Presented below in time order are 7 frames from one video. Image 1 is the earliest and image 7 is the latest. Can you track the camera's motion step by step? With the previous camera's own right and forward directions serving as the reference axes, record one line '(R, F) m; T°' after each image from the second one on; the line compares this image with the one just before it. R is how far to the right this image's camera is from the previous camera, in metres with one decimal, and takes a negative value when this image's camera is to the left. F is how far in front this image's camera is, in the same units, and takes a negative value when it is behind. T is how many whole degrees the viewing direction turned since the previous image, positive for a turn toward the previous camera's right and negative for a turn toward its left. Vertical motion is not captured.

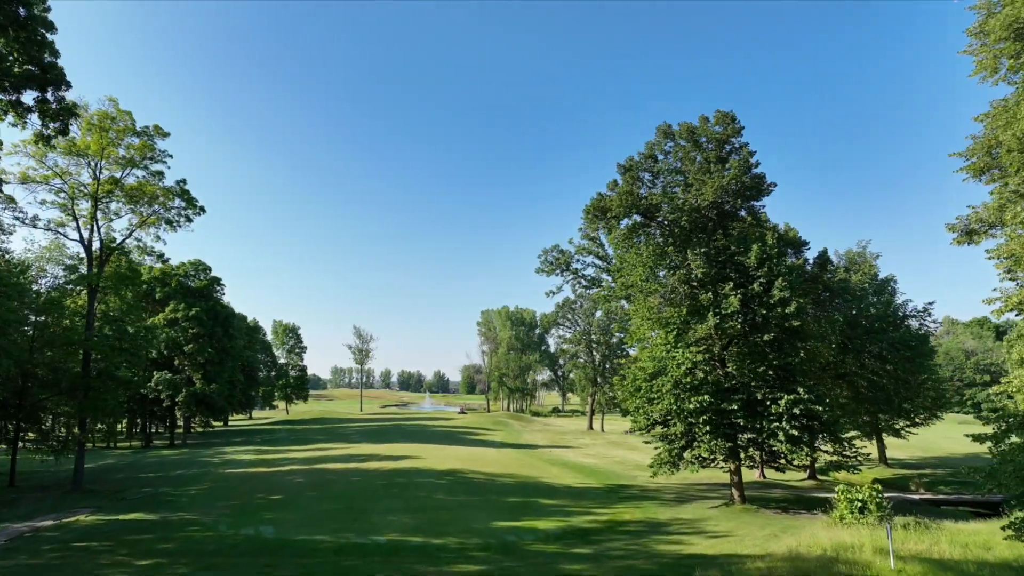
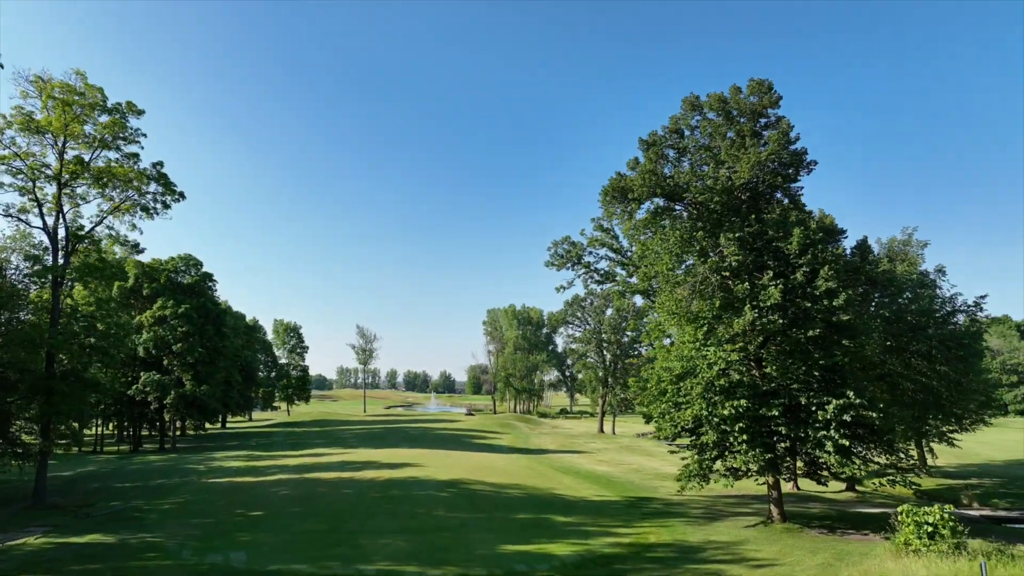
(-0.1, +2.1) m; -1°
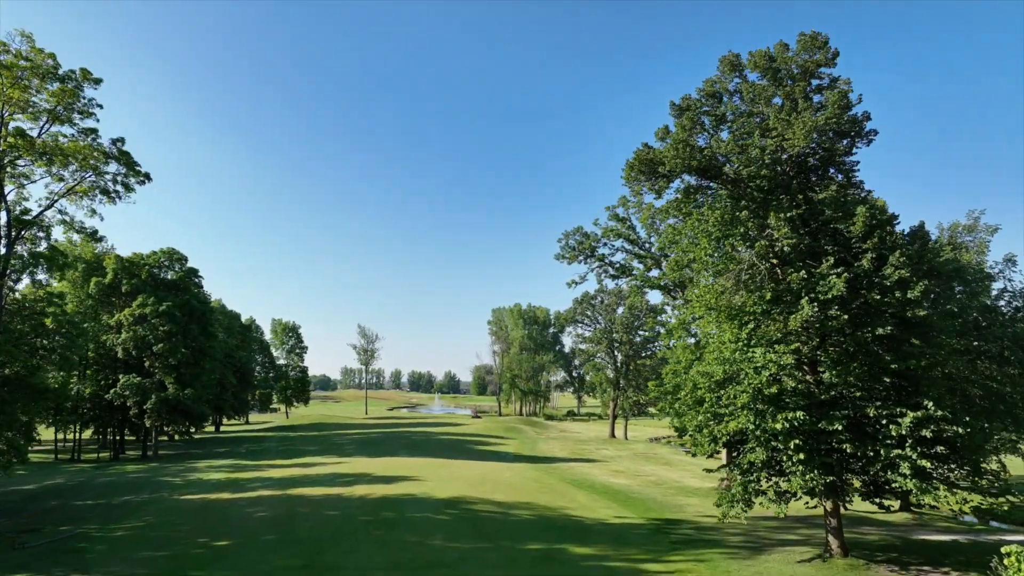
(-0.1, +2.5) m; -1°
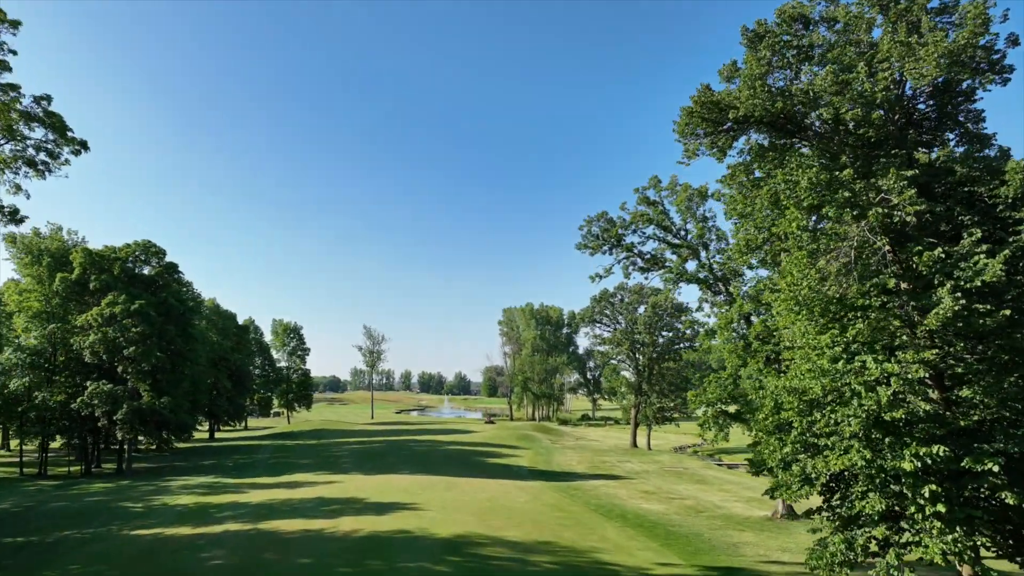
(-0.2, +3.6) m; -1°
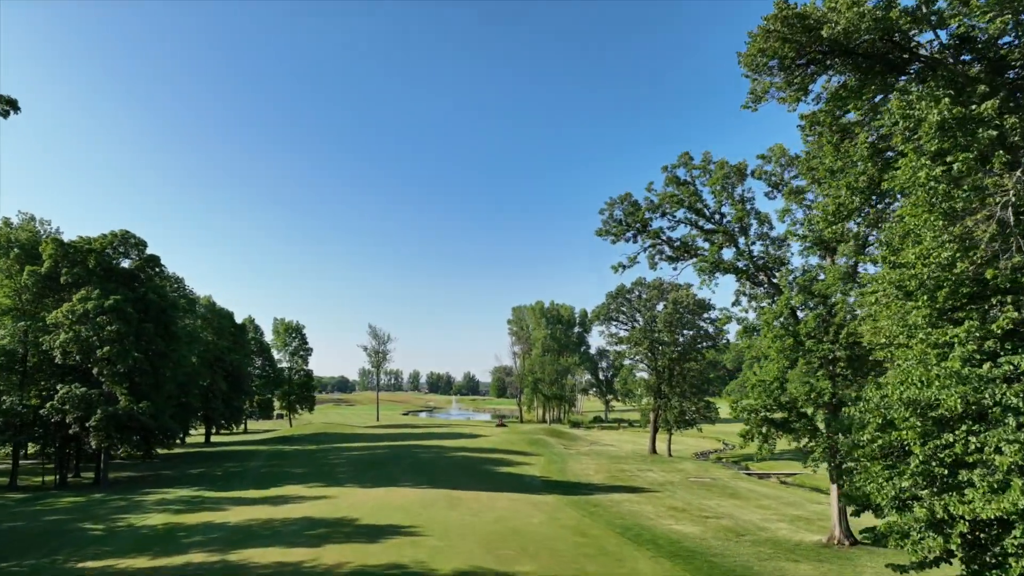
(-0.1, +2.7) m; -1°
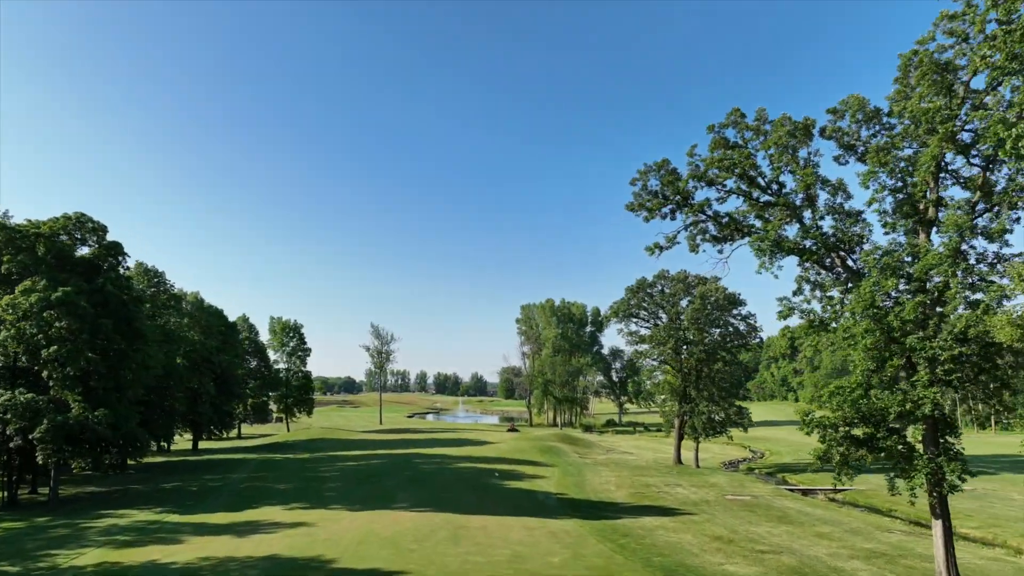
(-0.2, +3.6) m; -1°
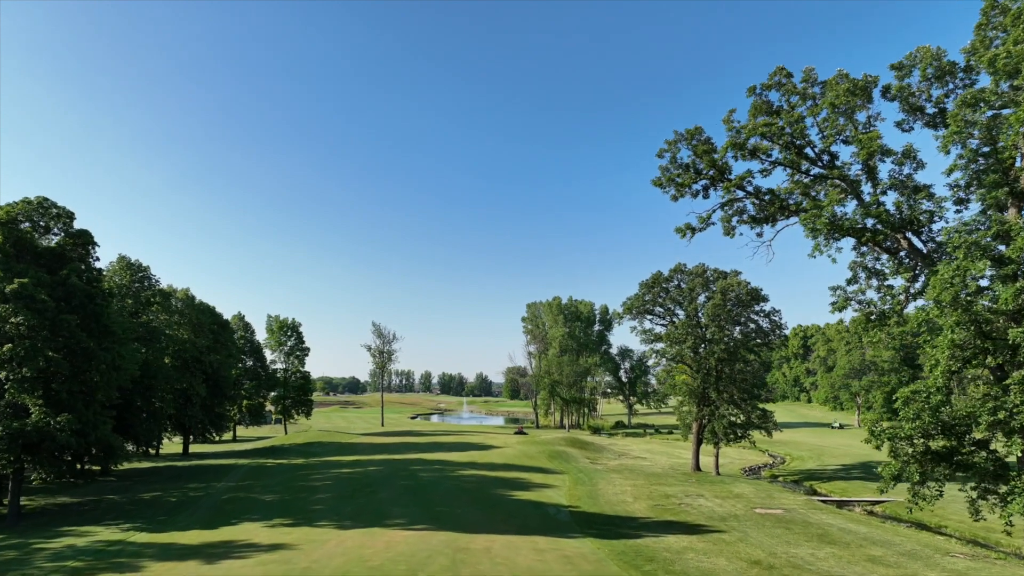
(-0.1, +2.4) m; -1°
